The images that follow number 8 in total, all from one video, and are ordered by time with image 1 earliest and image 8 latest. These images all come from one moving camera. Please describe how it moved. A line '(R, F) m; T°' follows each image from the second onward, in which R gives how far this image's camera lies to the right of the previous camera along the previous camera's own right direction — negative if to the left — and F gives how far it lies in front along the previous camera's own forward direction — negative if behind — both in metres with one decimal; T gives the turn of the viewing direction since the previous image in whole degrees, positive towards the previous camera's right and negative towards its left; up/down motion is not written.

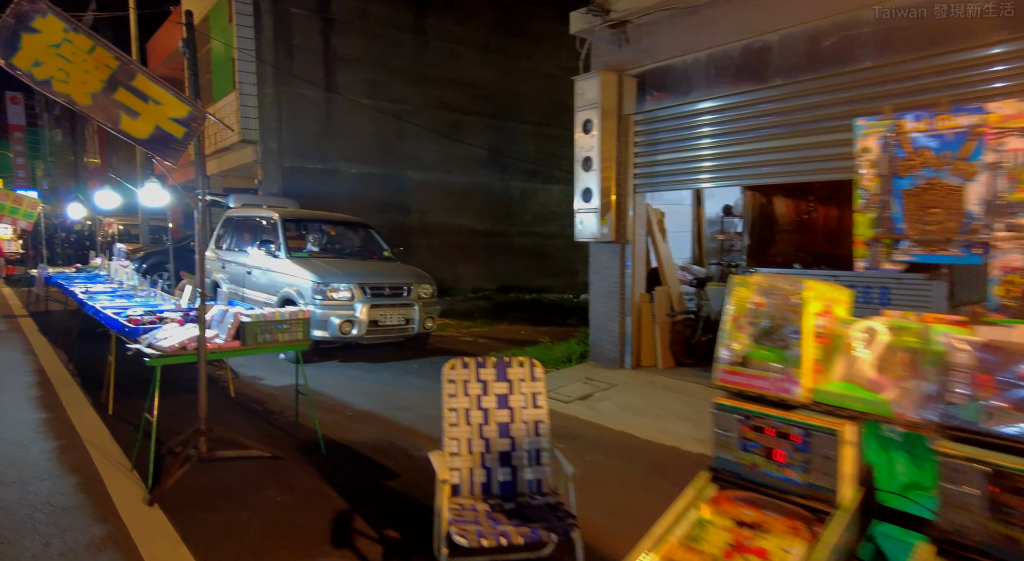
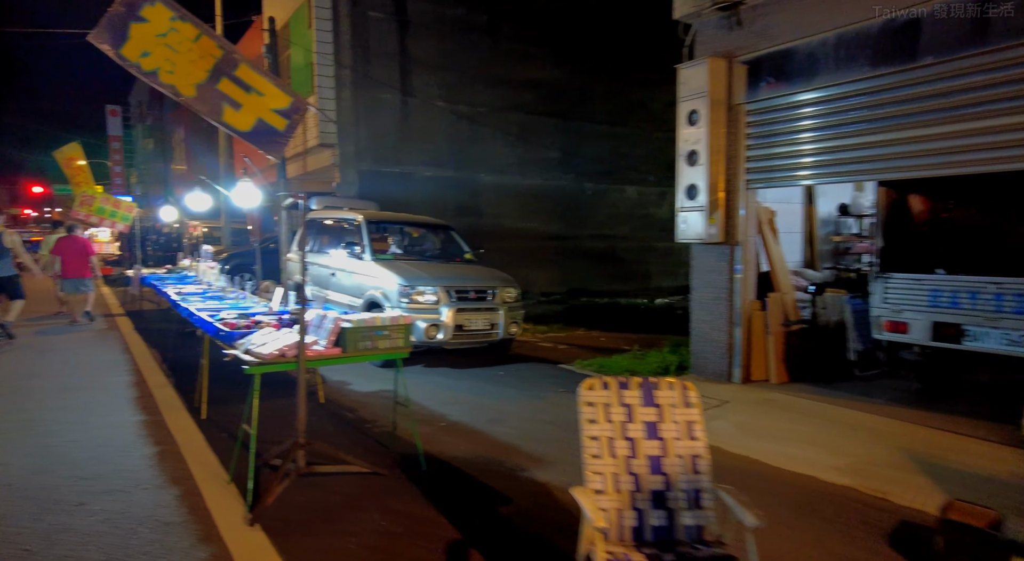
(-0.4, +0.4) m; -6°
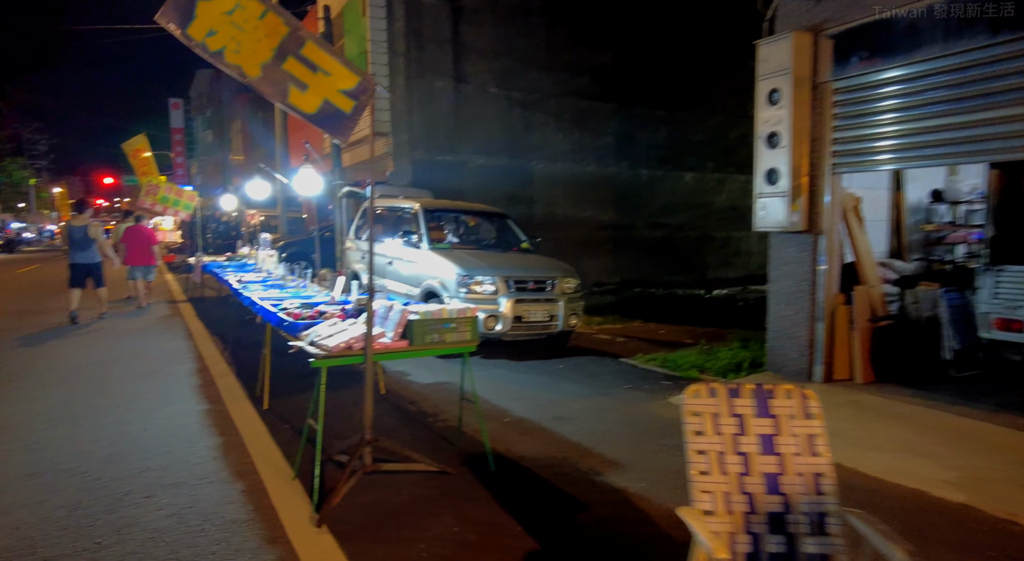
(-0.2, +0.3) m; -4°
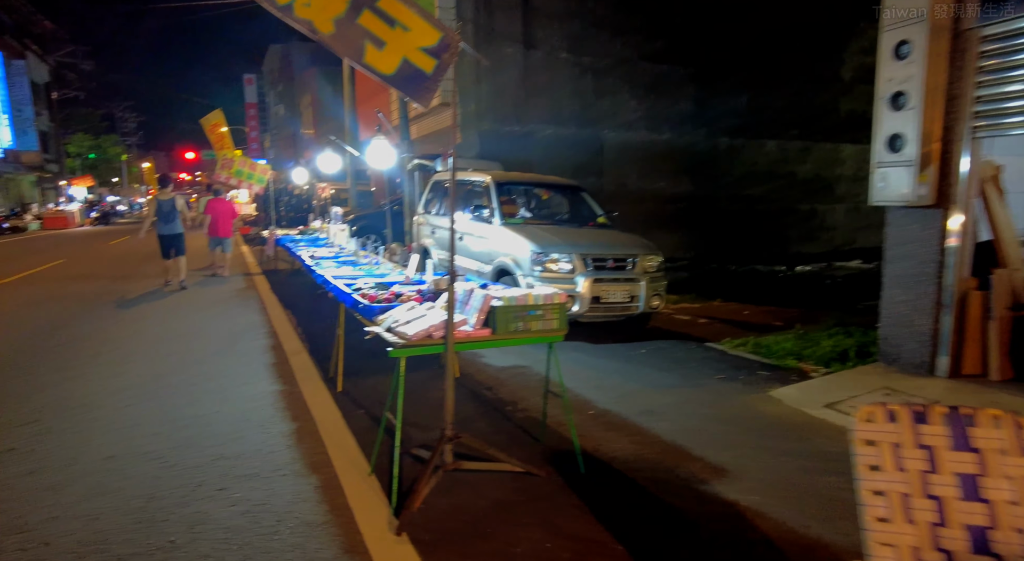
(-0.2, +0.4) m; -6°
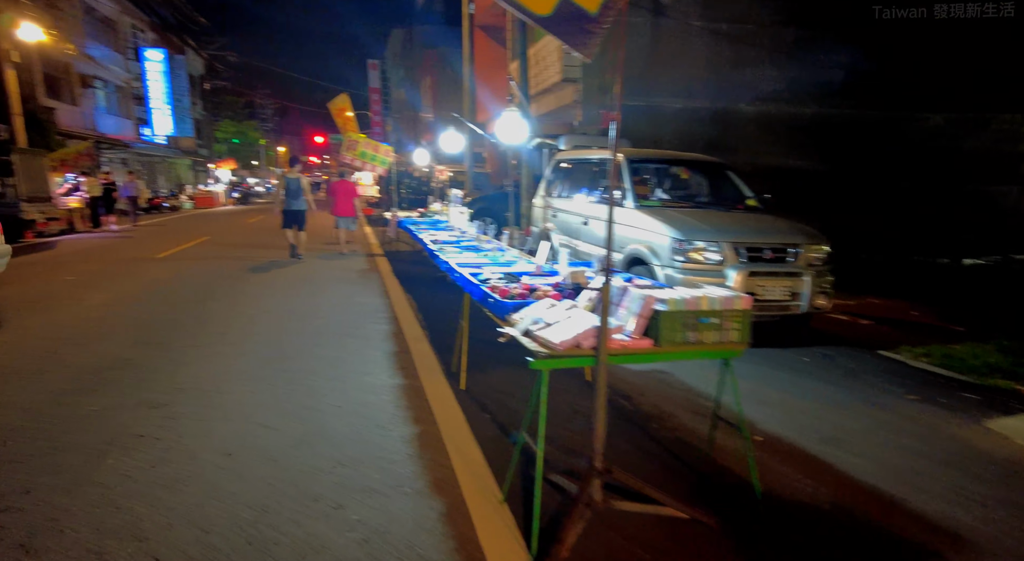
(-0.3, +0.6) m; -10°
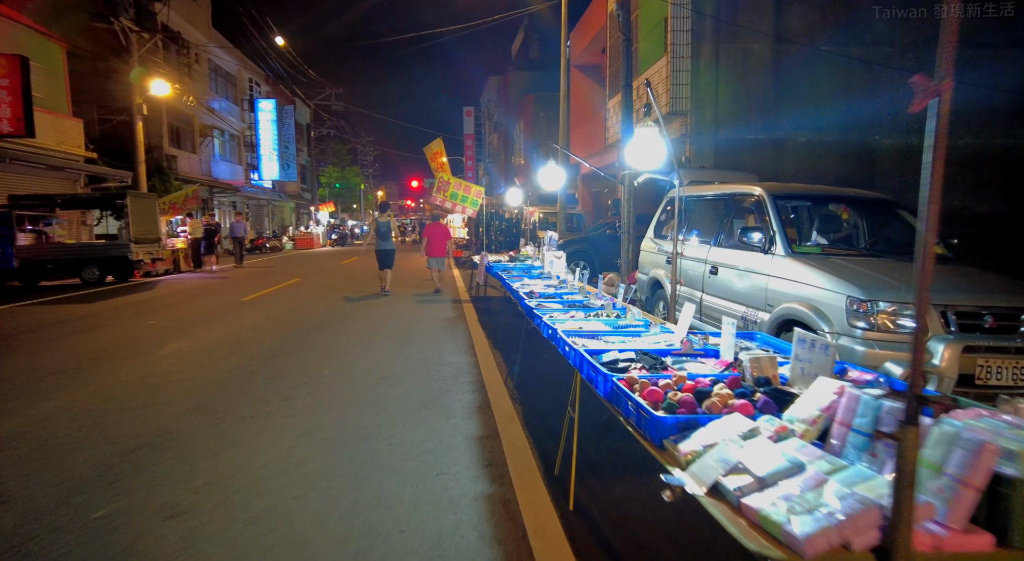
(-0.3, +1.2) m; -8°
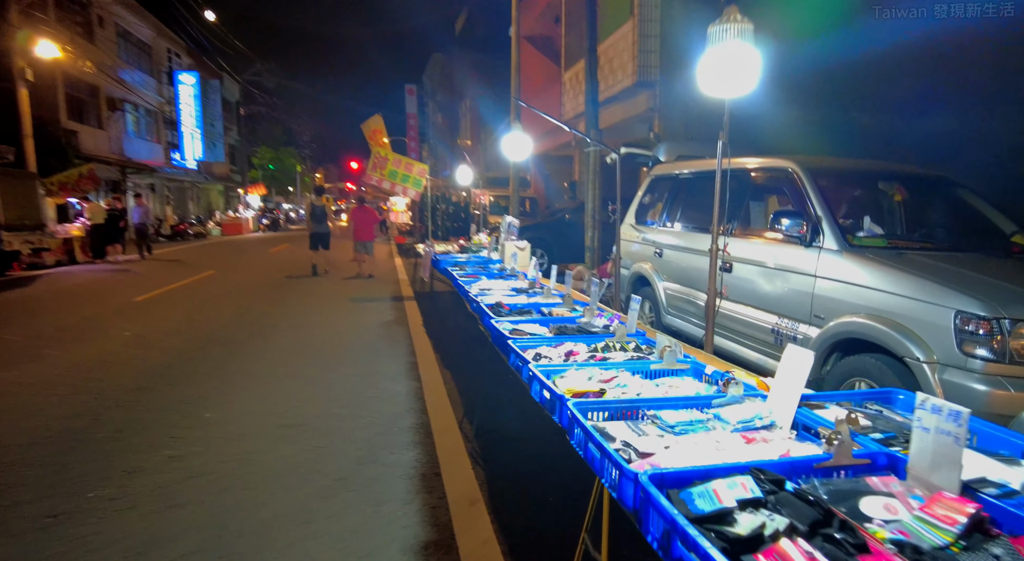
(-0.1, +1.7) m; +5°
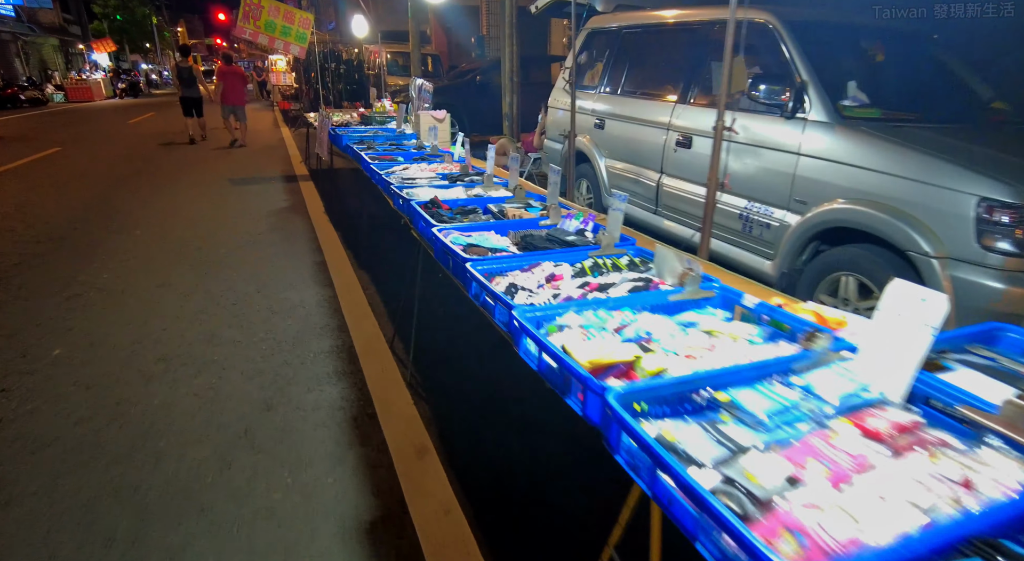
(-0.2, +0.9) m; +9°
